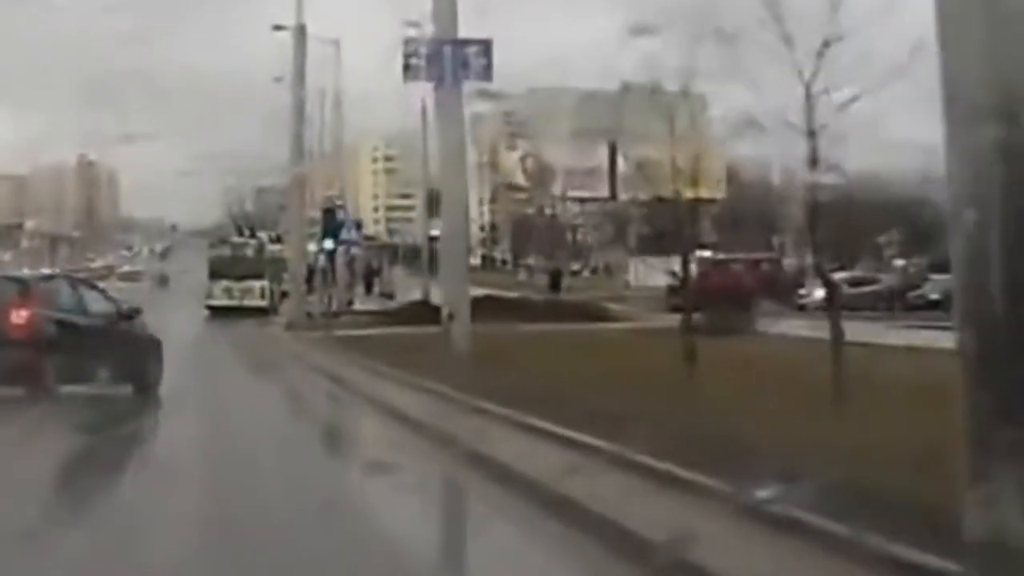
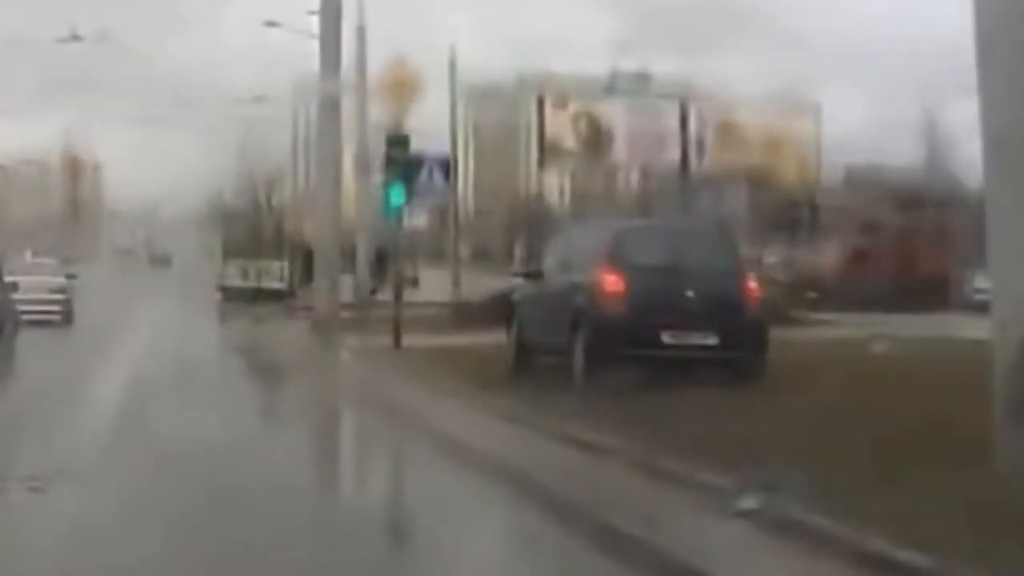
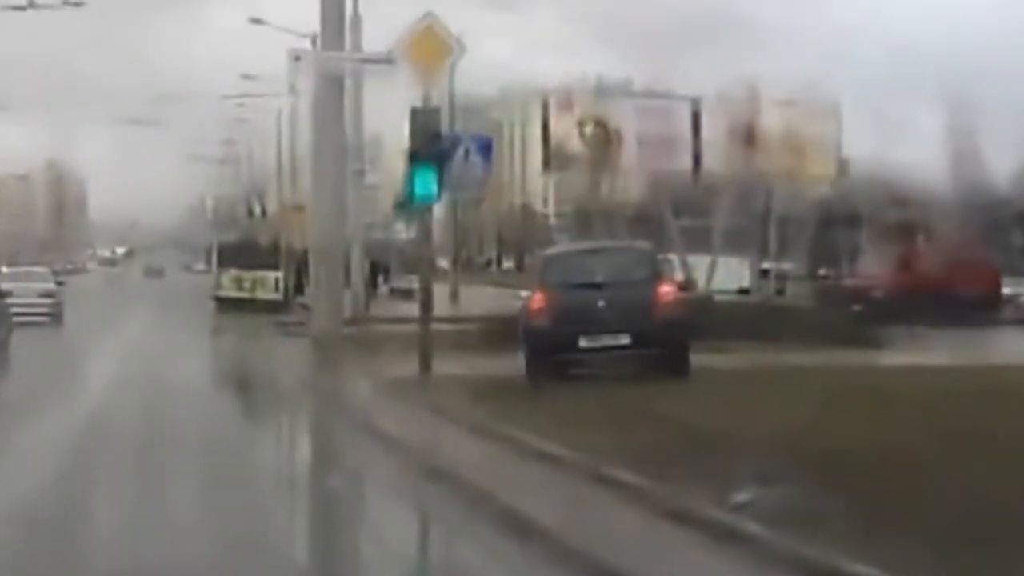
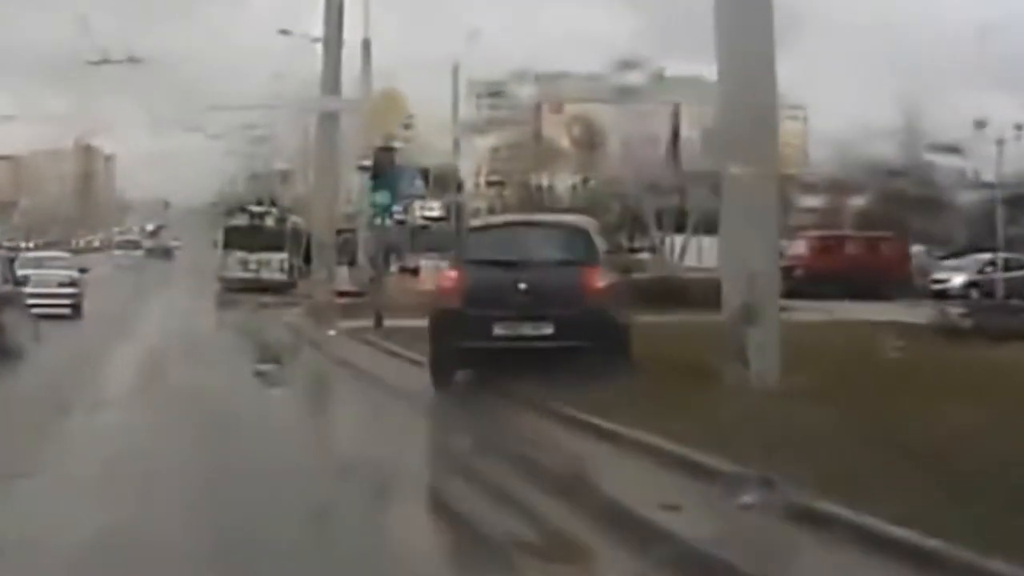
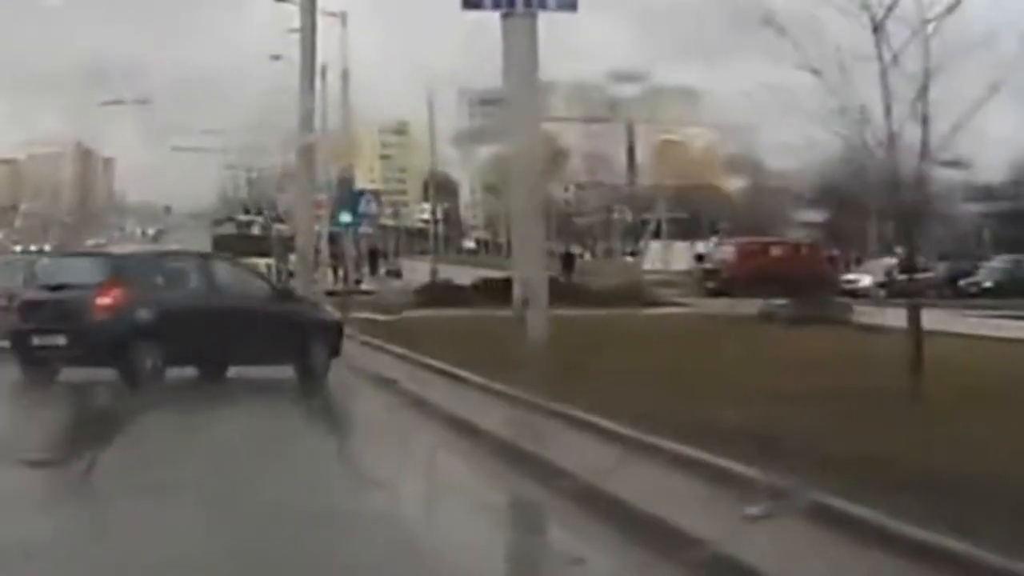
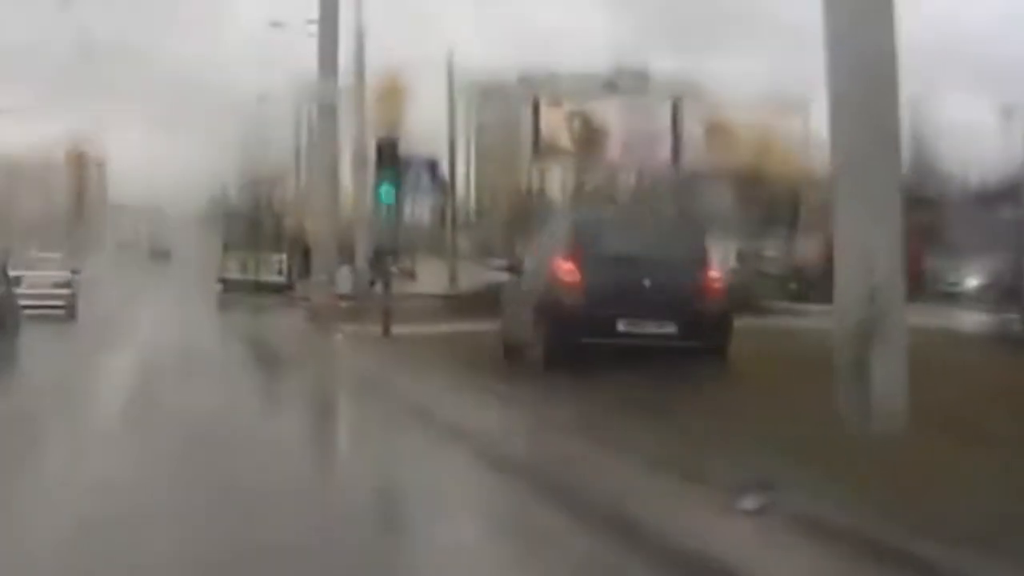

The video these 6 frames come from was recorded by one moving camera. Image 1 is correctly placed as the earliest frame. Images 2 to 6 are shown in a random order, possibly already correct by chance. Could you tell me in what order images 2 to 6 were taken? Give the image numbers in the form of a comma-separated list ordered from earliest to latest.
5, 4, 6, 2, 3
